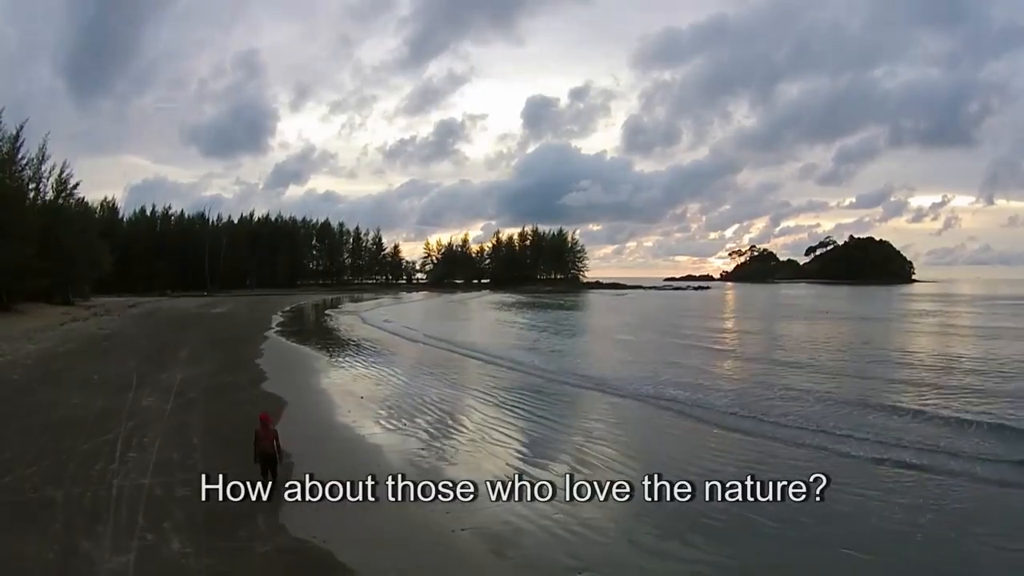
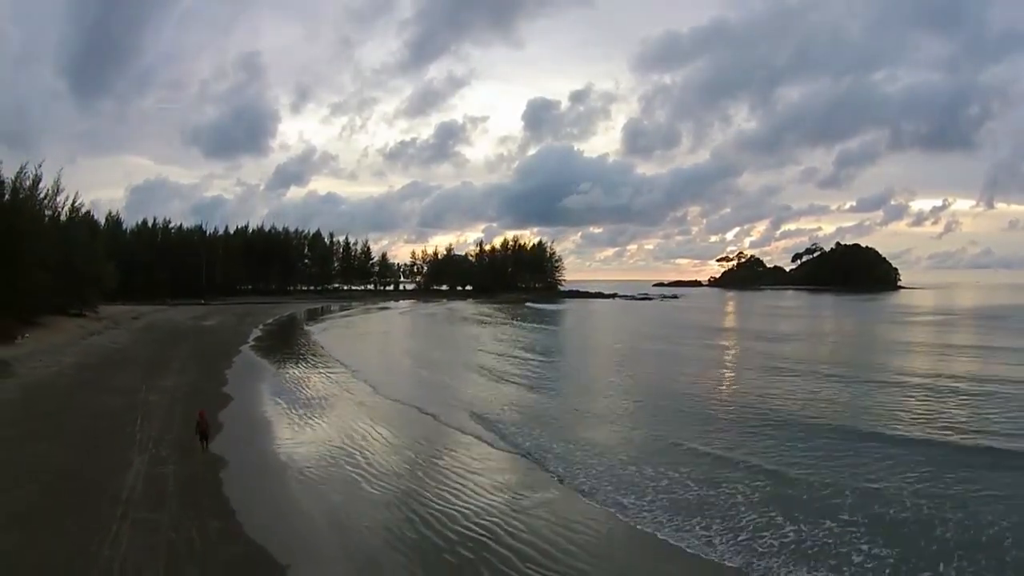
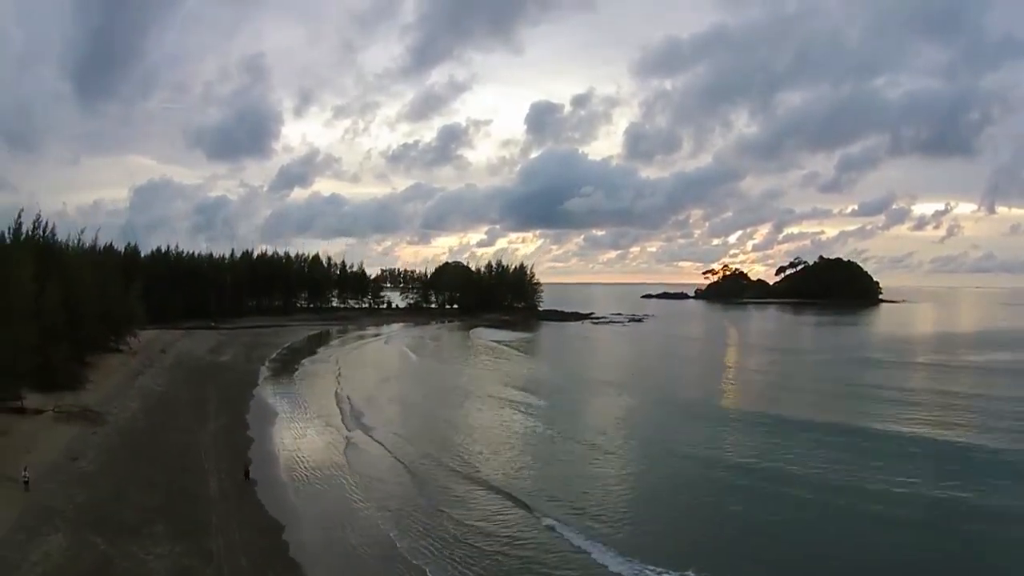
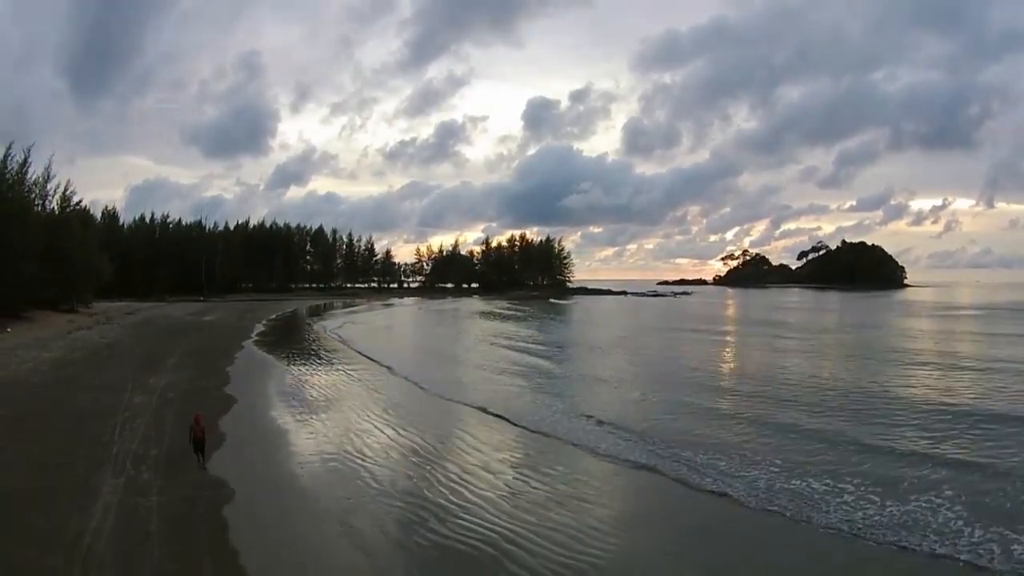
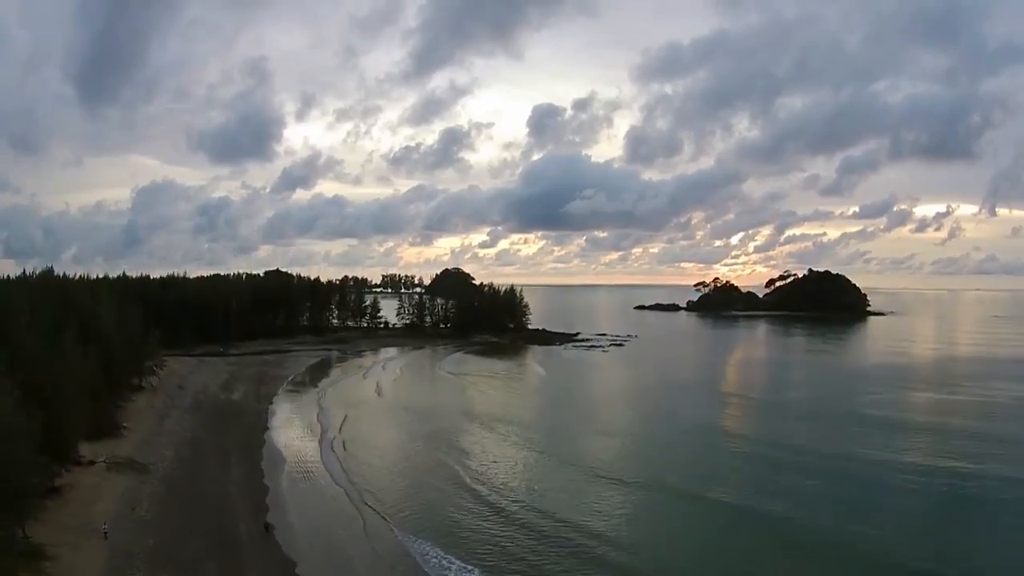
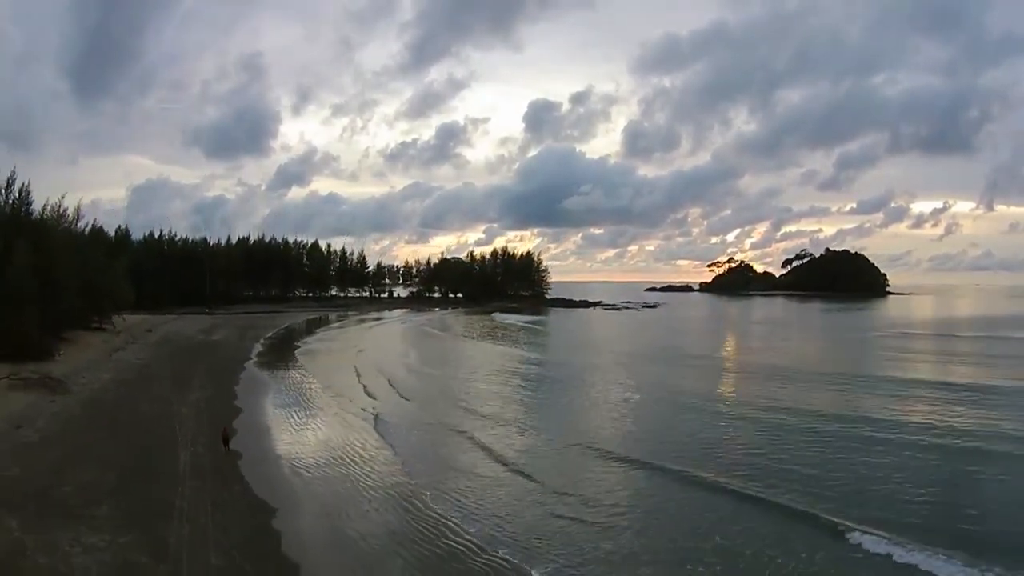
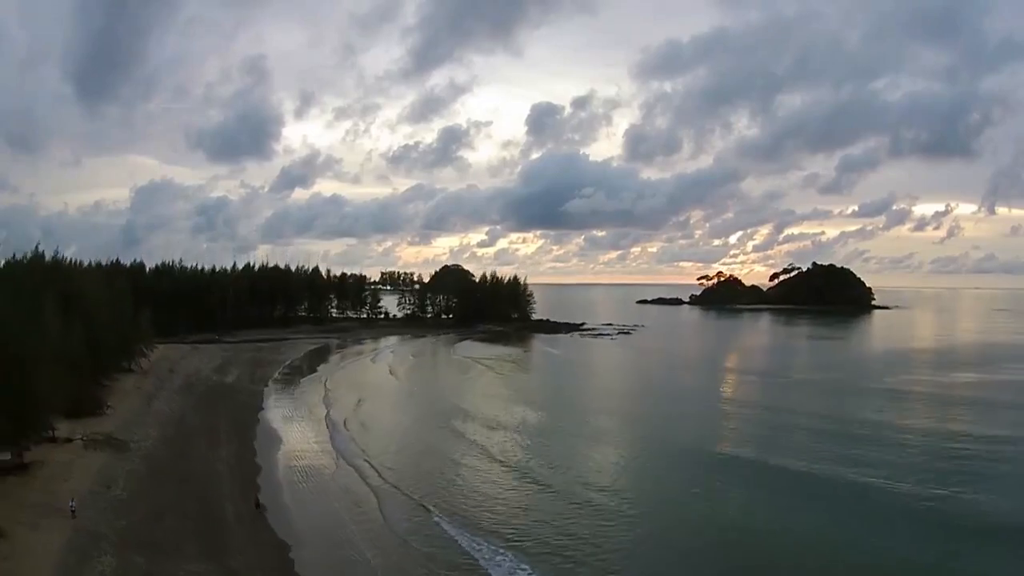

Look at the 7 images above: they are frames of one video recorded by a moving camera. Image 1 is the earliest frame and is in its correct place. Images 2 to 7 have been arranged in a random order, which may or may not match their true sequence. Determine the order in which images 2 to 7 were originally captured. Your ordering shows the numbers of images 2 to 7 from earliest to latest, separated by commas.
4, 2, 6, 3, 7, 5
